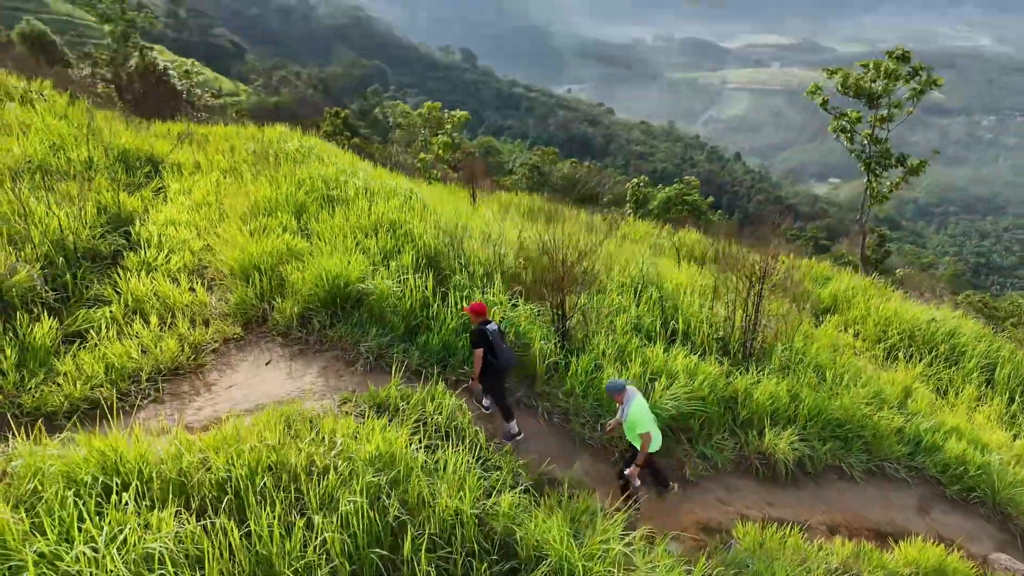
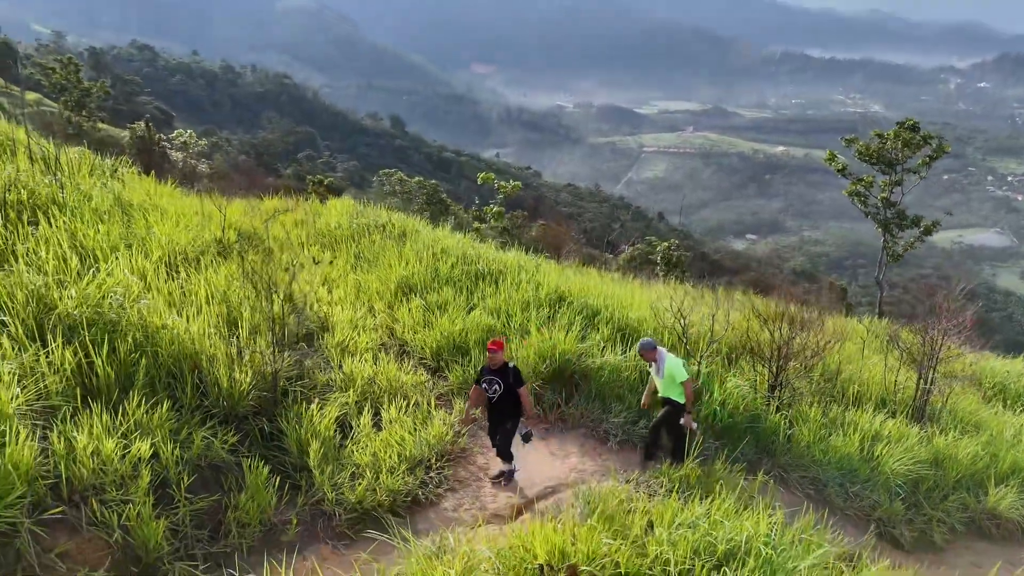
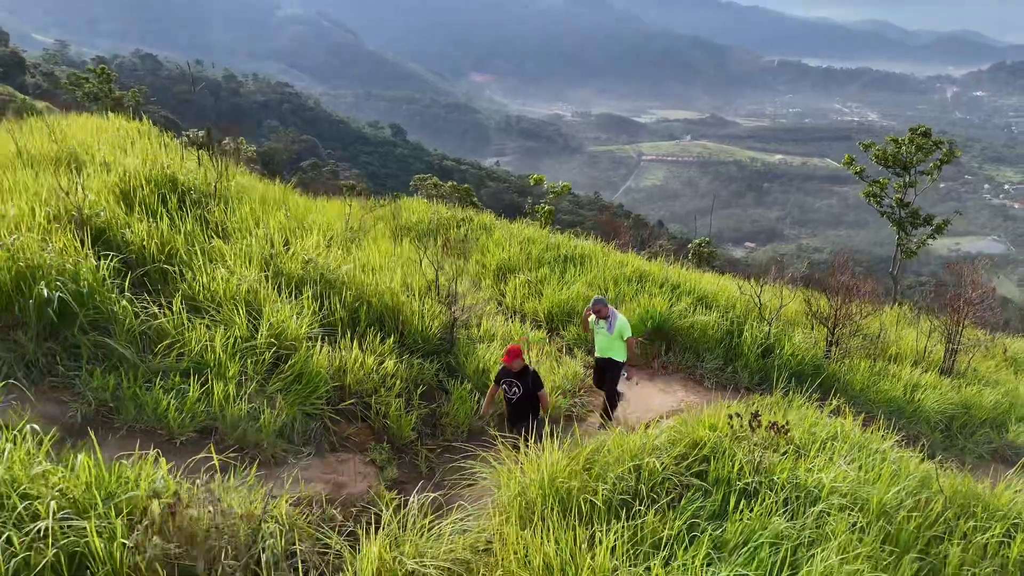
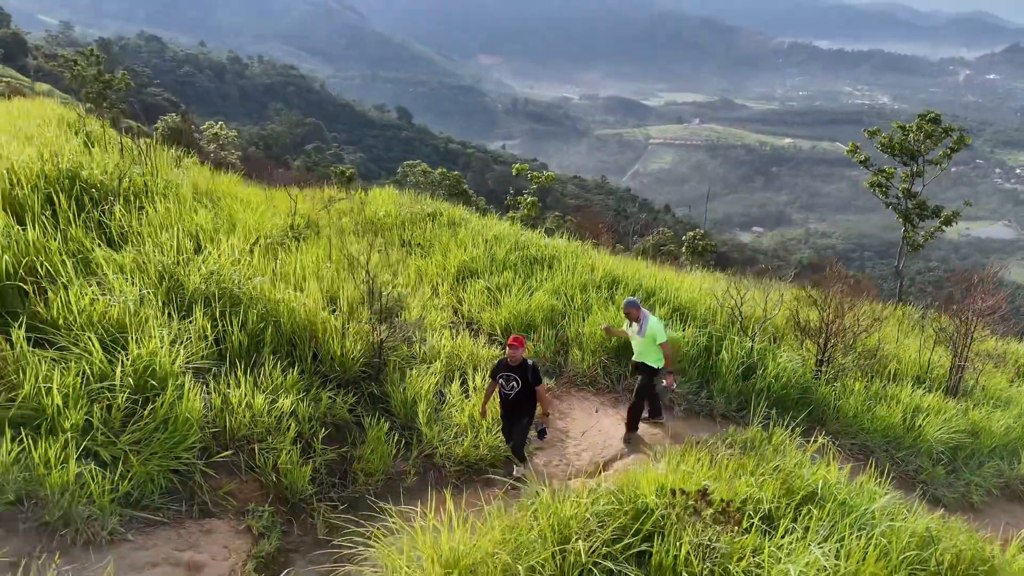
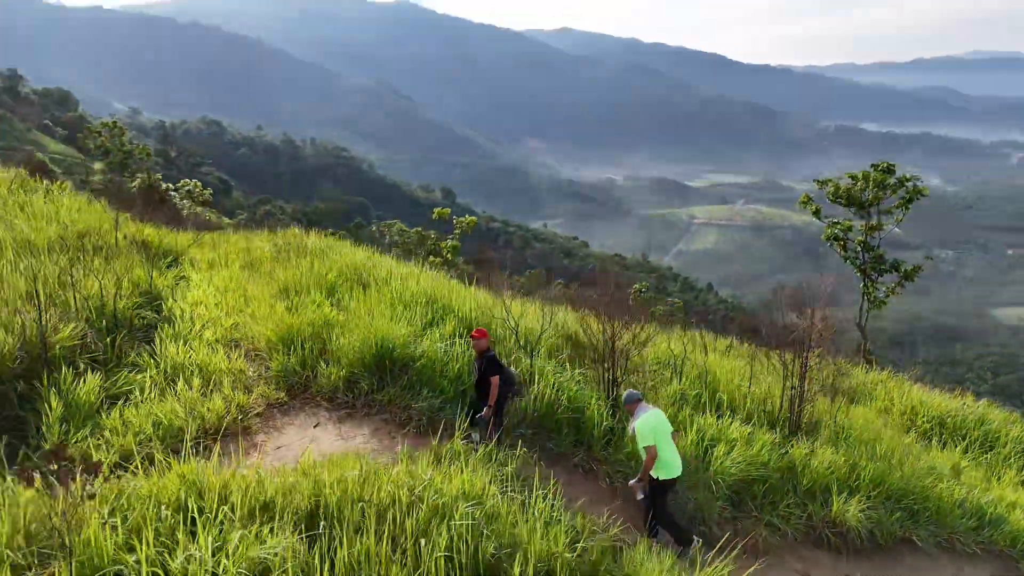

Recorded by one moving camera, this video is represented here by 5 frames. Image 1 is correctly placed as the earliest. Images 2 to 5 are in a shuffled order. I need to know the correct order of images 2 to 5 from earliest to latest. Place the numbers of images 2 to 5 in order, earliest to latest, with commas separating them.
5, 2, 4, 3
